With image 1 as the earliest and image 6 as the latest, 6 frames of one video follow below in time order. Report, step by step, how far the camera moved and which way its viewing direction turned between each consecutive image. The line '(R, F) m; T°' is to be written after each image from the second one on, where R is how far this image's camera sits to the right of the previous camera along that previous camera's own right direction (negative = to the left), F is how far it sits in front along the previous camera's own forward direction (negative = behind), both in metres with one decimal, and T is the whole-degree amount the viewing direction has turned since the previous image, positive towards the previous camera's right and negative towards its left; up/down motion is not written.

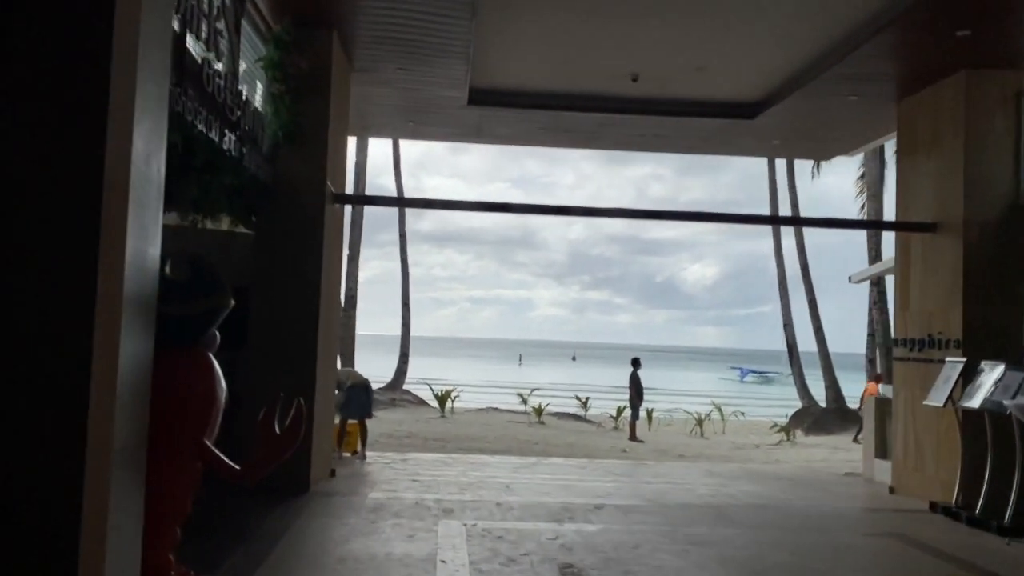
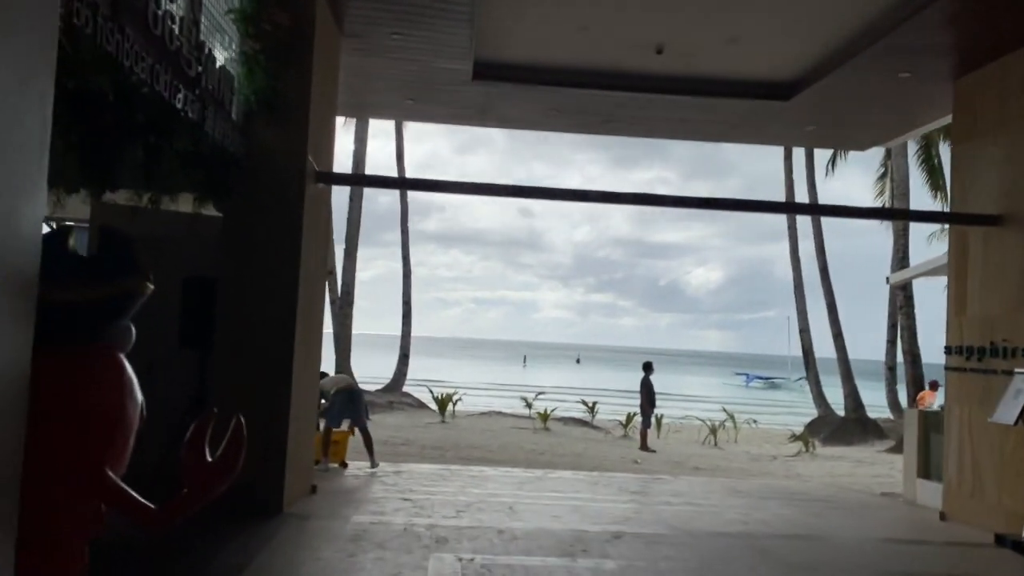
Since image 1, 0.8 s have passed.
(0.0, +1.0) m; 0°
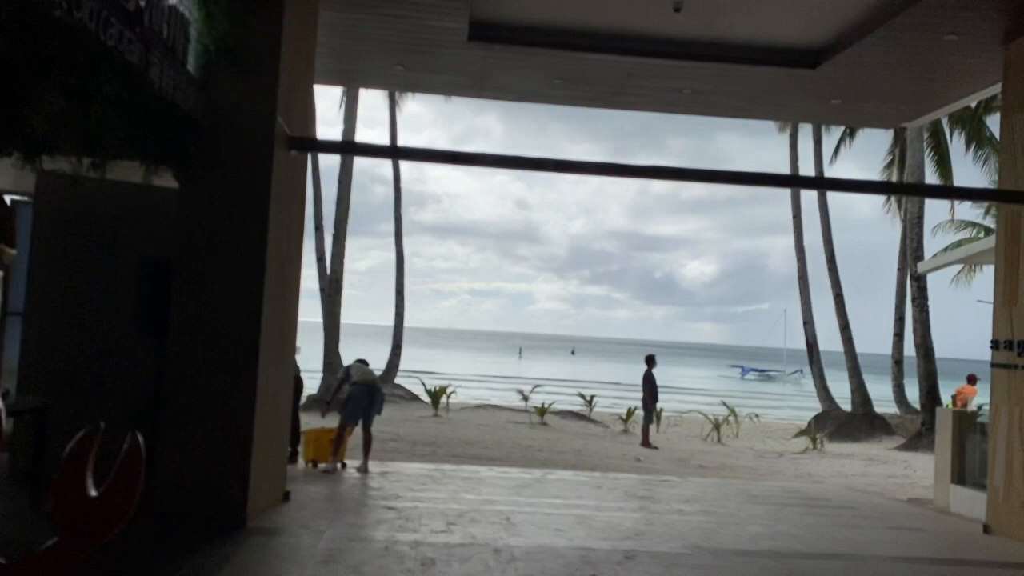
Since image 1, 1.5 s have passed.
(0.0, +0.8) m; 0°
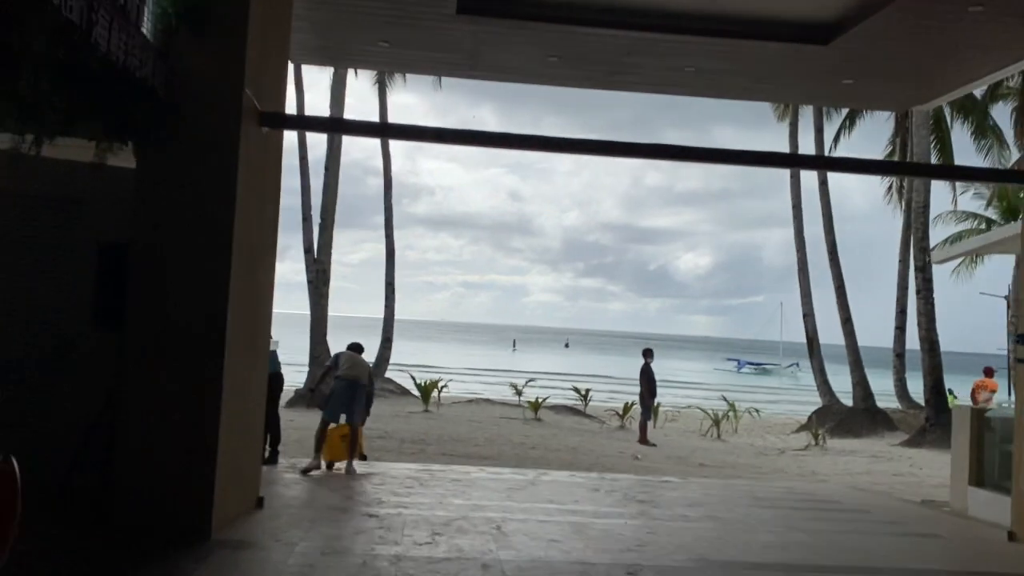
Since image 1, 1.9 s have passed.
(0.0, +0.5) m; 0°
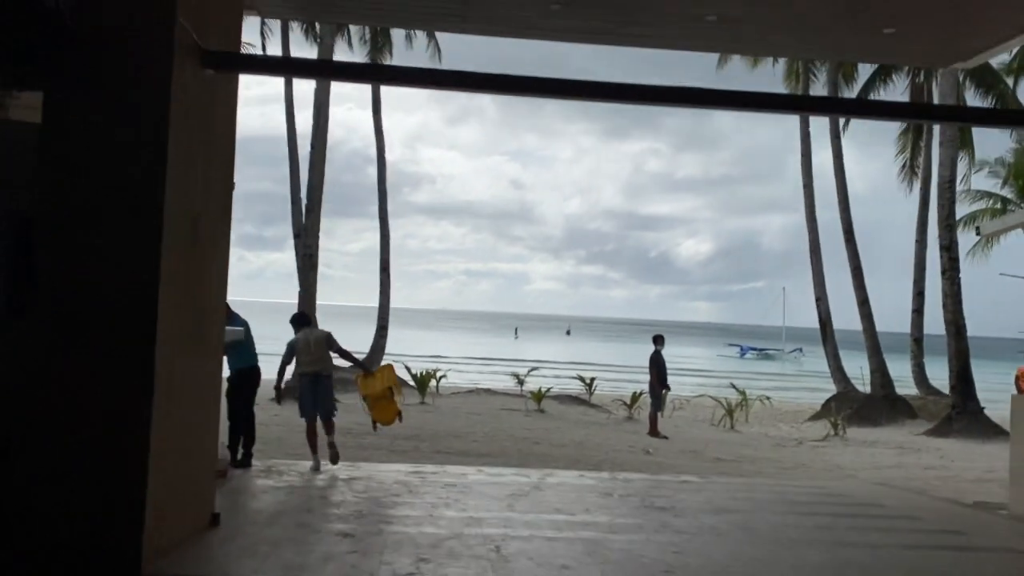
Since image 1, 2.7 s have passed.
(0.0, +1.0) m; 0°
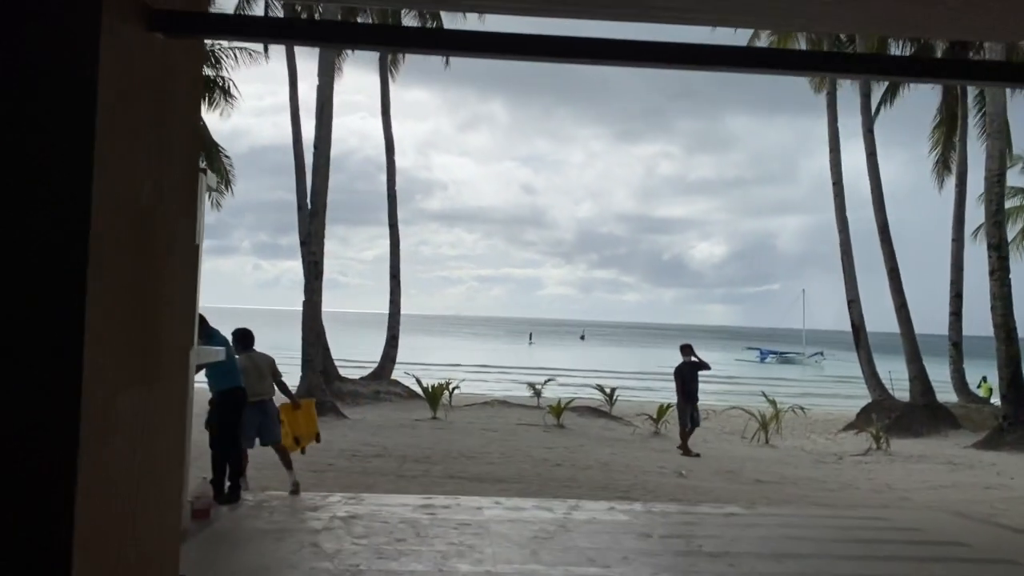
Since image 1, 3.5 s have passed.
(-0.1, +0.9) m; -1°
